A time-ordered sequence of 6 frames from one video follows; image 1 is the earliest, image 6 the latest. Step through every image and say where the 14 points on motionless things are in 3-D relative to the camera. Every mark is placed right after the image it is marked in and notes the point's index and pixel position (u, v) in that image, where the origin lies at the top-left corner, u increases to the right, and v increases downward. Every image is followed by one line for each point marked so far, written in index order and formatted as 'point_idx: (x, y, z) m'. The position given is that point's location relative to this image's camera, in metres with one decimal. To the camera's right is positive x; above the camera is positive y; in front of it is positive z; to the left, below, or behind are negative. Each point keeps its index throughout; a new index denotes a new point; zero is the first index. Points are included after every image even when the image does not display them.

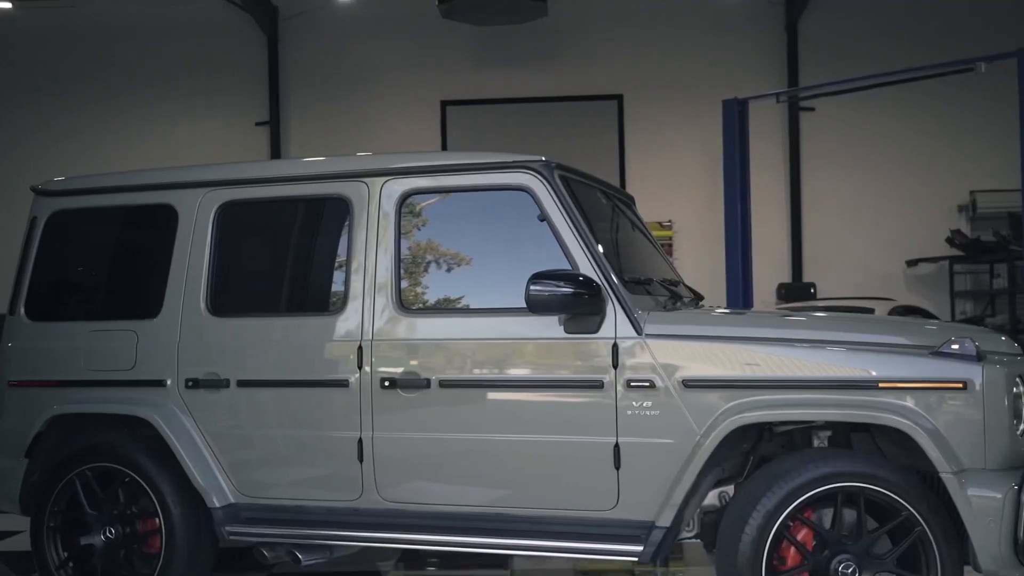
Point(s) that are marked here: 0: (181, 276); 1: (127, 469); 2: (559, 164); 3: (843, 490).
0: (-1.3, 0.0, +3.3) m
1: (-1.4, -0.7, +3.2) m
2: (+0.2, +0.4, +3.1) m
3: (+1.0, -0.6, +2.6) m
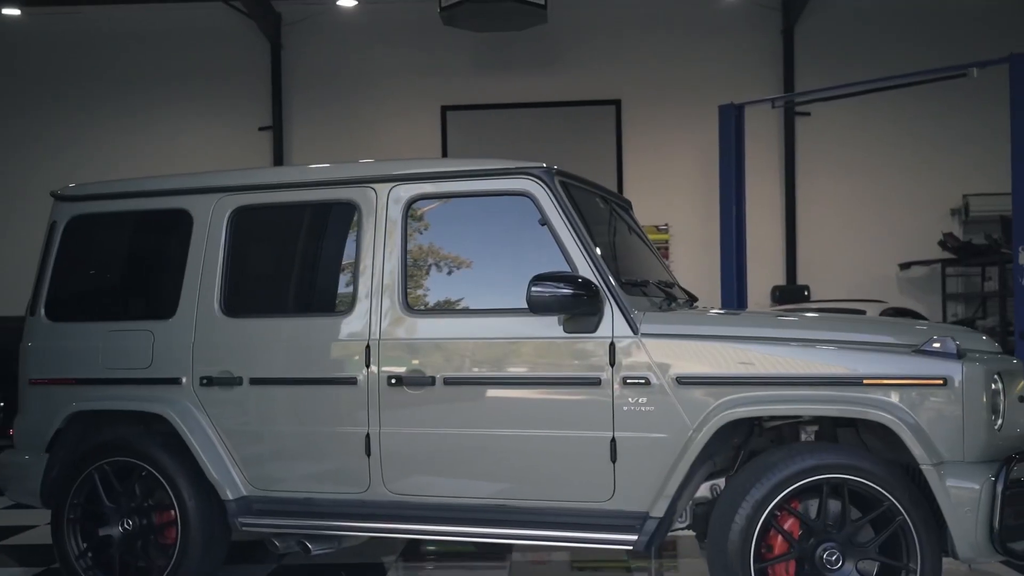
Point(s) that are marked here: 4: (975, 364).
0: (-1.3, 0.0, +3.5) m
1: (-1.4, -0.7, +3.4) m
2: (+0.2, +0.4, +3.3) m
3: (+1.0, -0.6, +2.7) m
4: (+1.5, -0.2, +2.8) m
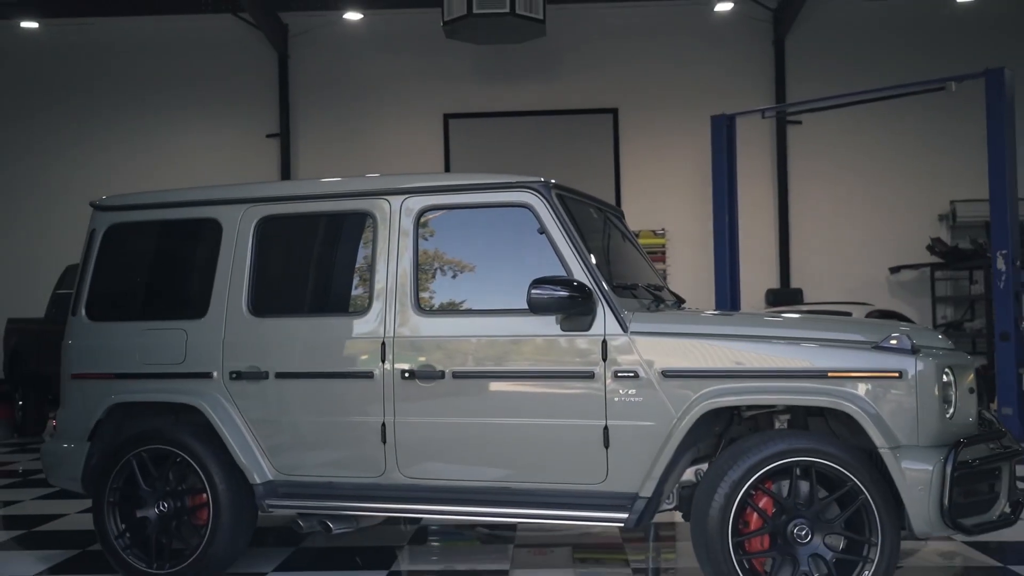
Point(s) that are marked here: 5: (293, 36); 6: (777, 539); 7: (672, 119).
0: (-1.2, 0.0, +3.8) m
1: (-1.4, -0.7, +3.7) m
2: (+0.2, +0.4, +3.6) m
3: (+1.0, -0.6, +3.1) m
4: (+1.5, -0.3, +3.1) m
5: (-2.9, +3.3, +11.5) m
6: (+0.9, -0.9, +3.1) m
7: (+2.0, +2.1, +11.1) m
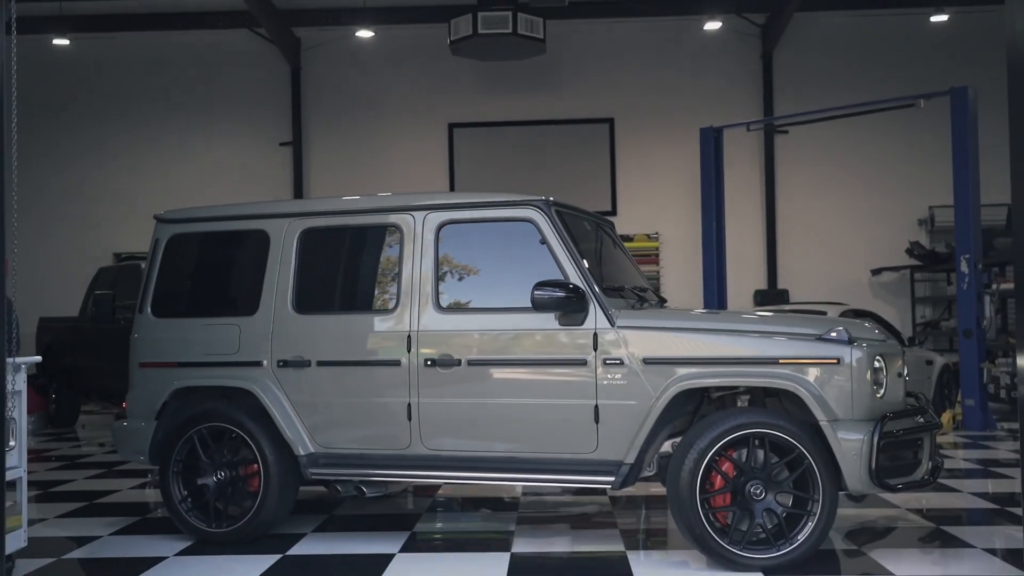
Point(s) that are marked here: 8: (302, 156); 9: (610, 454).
0: (-1.2, 0.0, +4.4) m
1: (-1.4, -0.7, +4.3) m
2: (+0.2, +0.4, +4.3) m
3: (+1.0, -0.6, +3.7) m
4: (+1.5, -0.3, +3.8) m
5: (-2.9, +3.3, +12.2) m
6: (+1.0, -0.9, +3.7) m
7: (+2.0, +2.1, +11.8) m
8: (-2.9, +1.8, +12.0) m
9: (+0.4, -0.7, +3.9) m
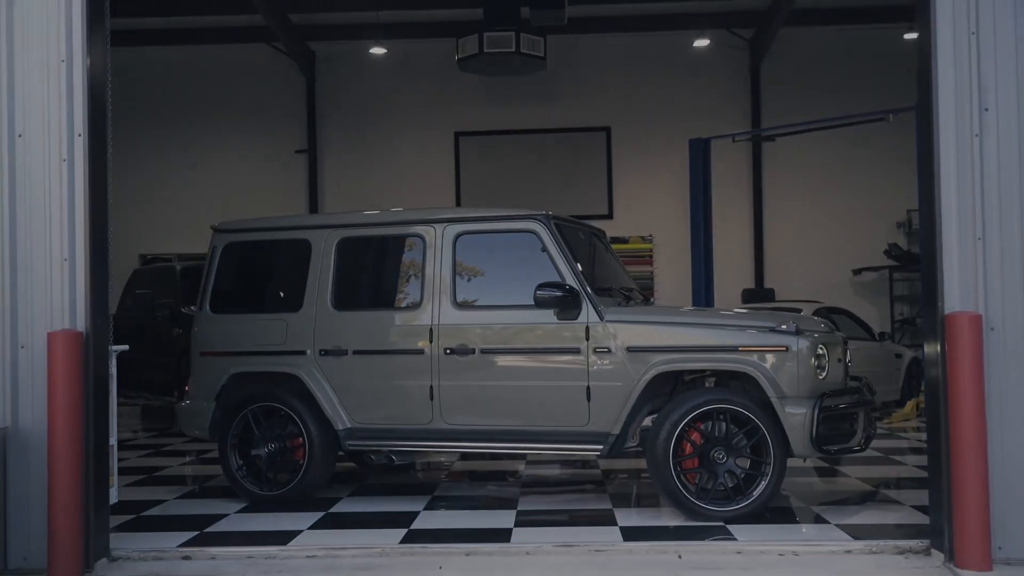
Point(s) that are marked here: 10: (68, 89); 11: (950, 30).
0: (-1.2, 0.0, +5.2) m
1: (-1.3, -0.7, +5.1) m
2: (+0.2, +0.4, +5.0) m
3: (+1.1, -0.6, +4.5) m
4: (+1.5, -0.3, +4.5) m
5: (-2.8, +3.3, +12.9) m
6: (+1.0, -0.9, +4.5) m
7: (+2.1, +2.1, +12.5) m
8: (-2.9, +1.8, +12.8) m
9: (+0.5, -0.8, +4.7) m
10: (-2.0, +0.9, +4.0) m
11: (+1.9, +1.1, +3.8) m
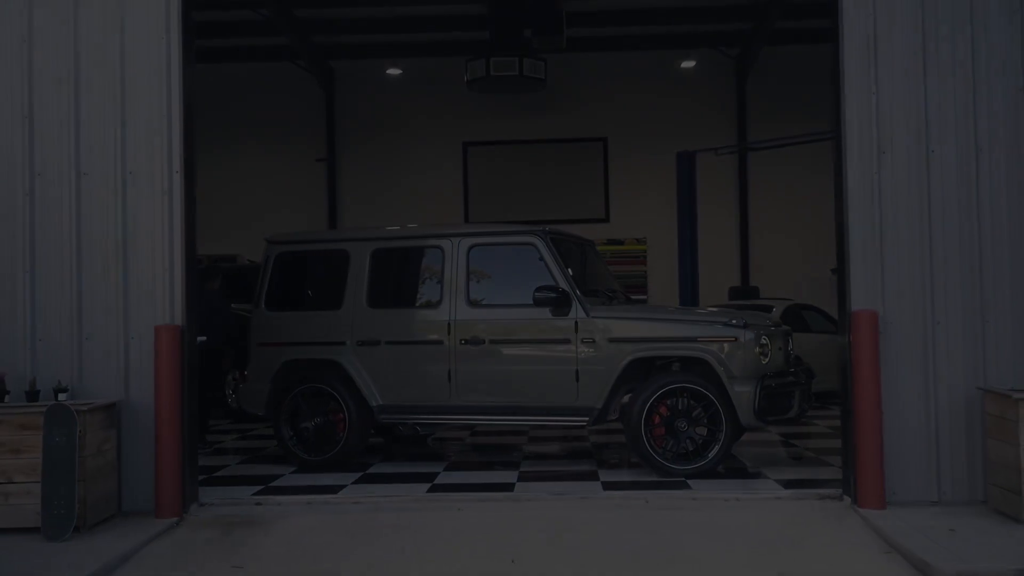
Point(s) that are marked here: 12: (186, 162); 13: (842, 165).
0: (-1.2, 0.0, +6.3) m
1: (-1.3, -0.7, +6.2) m
2: (+0.3, +0.4, +6.1) m
3: (+1.1, -0.6, +5.6) m
4: (+1.6, -0.3, +5.6) m
5: (-2.8, +3.4, +14.0) m
6: (+1.0, -0.9, +5.6) m
7: (+2.1, +2.2, +13.6) m
8: (-2.8, +1.8, +13.9) m
9: (+0.5, -0.8, +5.8) m
10: (-2.0, +0.9, +5.0) m
11: (+1.9, +1.1, +4.9) m
12: (-1.9, +0.7, +5.1) m
13: (+1.9, +0.7, +4.9) m
